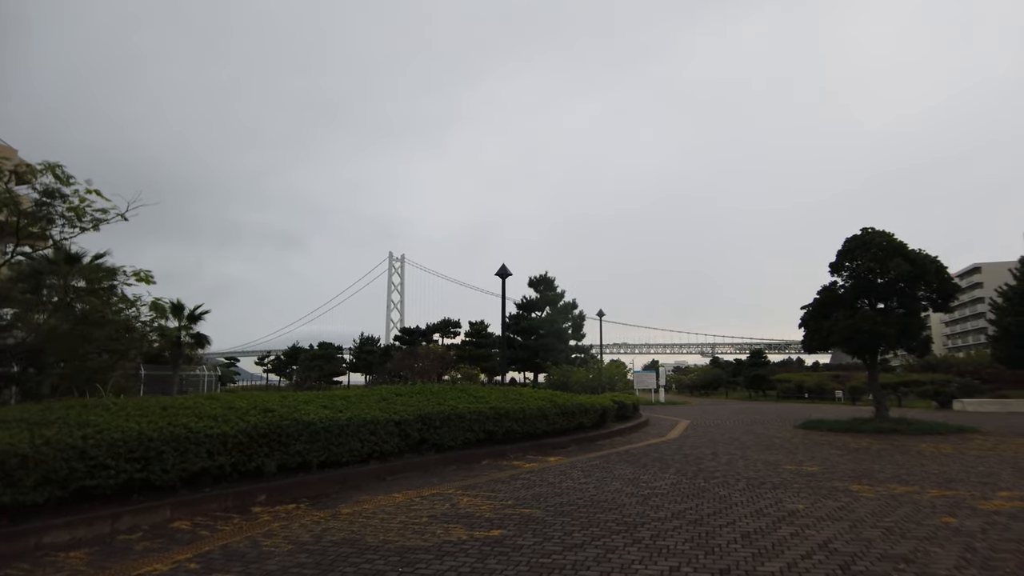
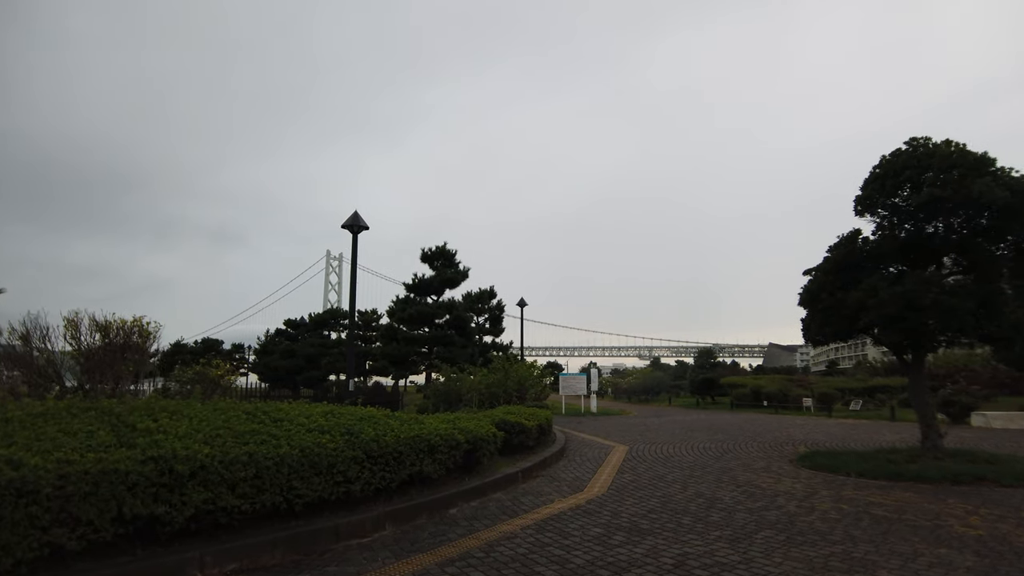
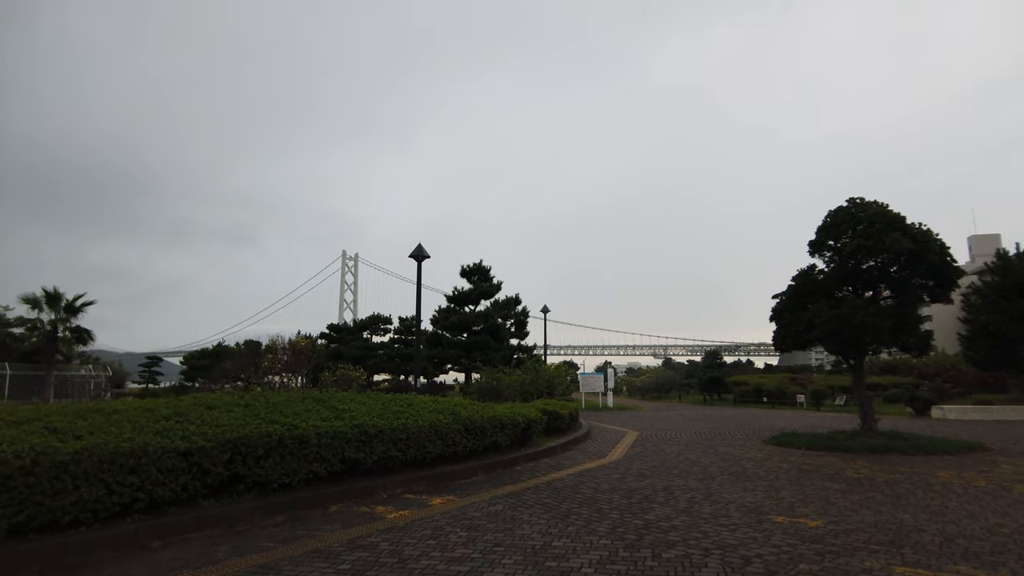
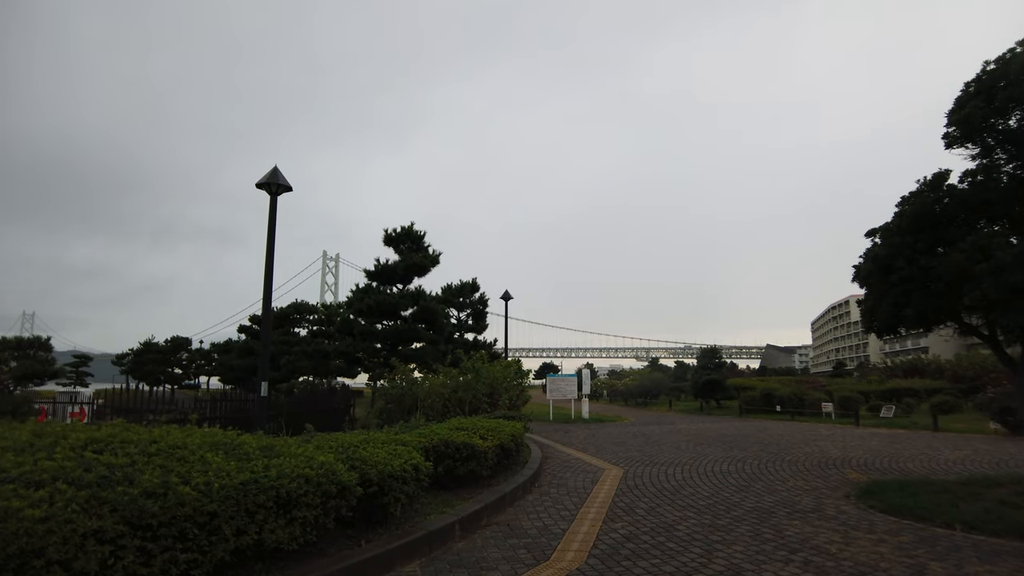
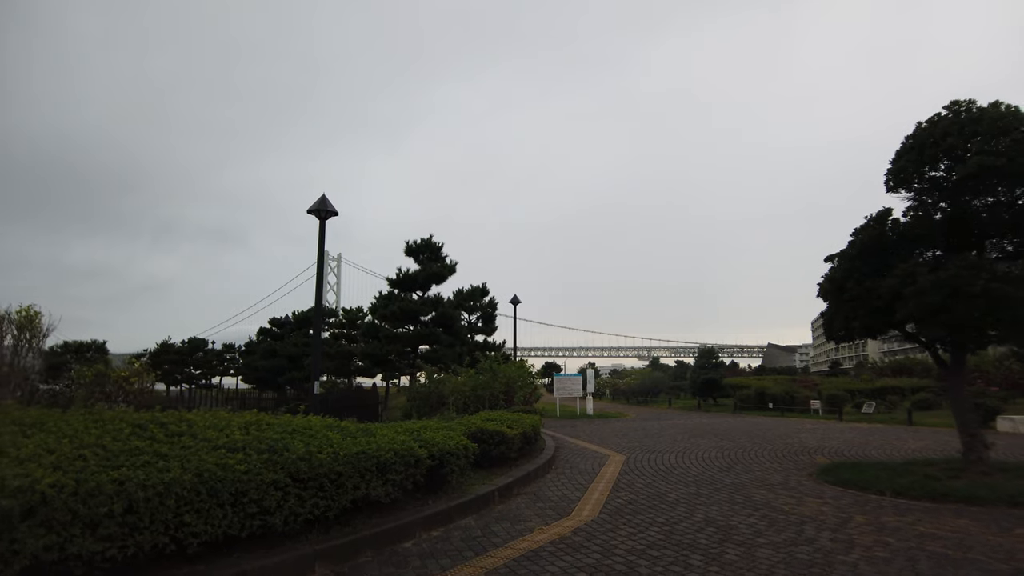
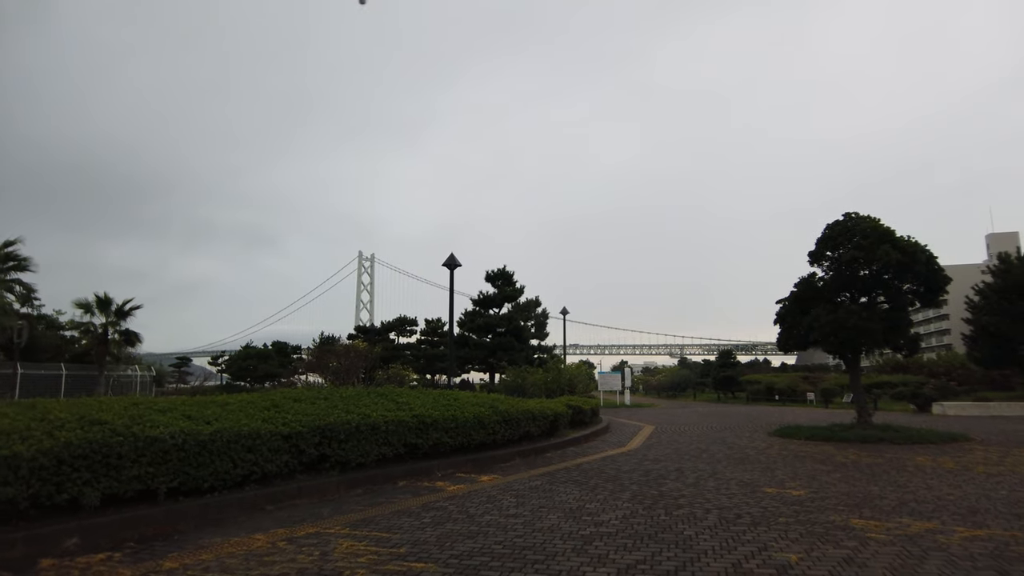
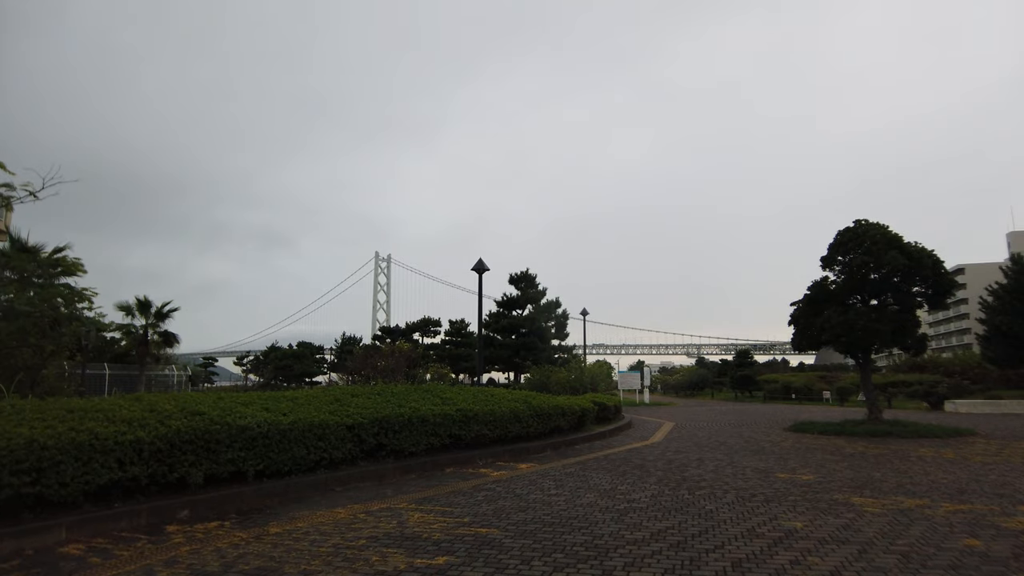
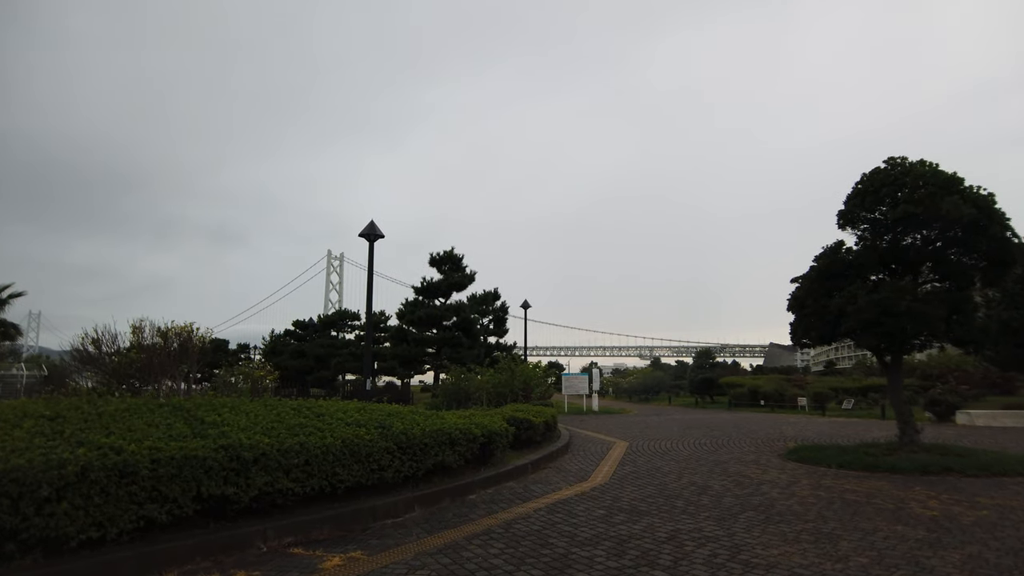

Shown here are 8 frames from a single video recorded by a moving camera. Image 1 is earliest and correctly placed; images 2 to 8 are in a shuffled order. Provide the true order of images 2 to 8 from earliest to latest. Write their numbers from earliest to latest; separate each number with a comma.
7, 6, 3, 8, 2, 5, 4
